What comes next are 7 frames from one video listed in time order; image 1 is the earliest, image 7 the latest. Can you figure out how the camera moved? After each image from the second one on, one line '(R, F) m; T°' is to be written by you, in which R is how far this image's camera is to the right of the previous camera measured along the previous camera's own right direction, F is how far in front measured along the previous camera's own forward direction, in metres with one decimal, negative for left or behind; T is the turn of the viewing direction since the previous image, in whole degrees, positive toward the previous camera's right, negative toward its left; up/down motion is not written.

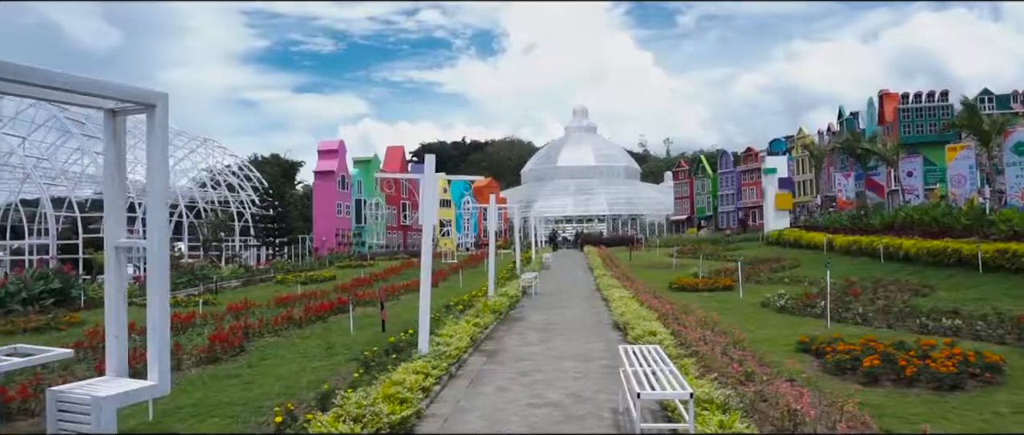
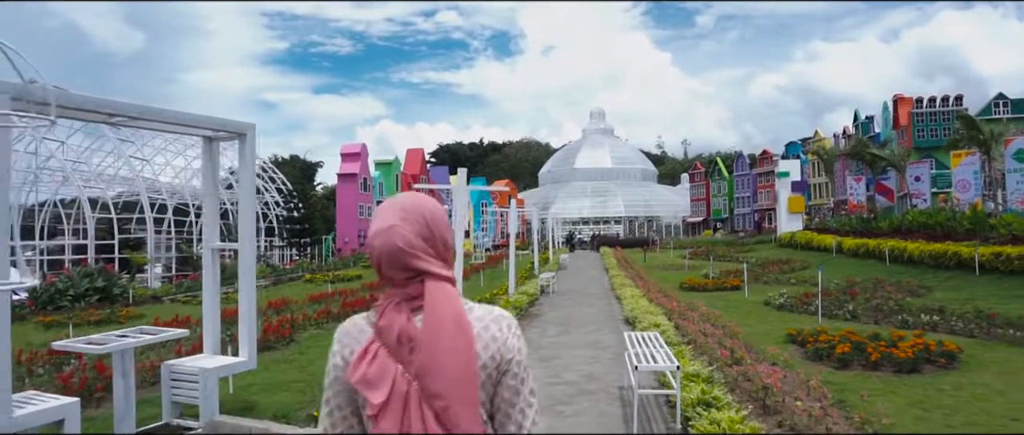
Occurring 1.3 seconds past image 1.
(-0.1, -1.2) m; -1°
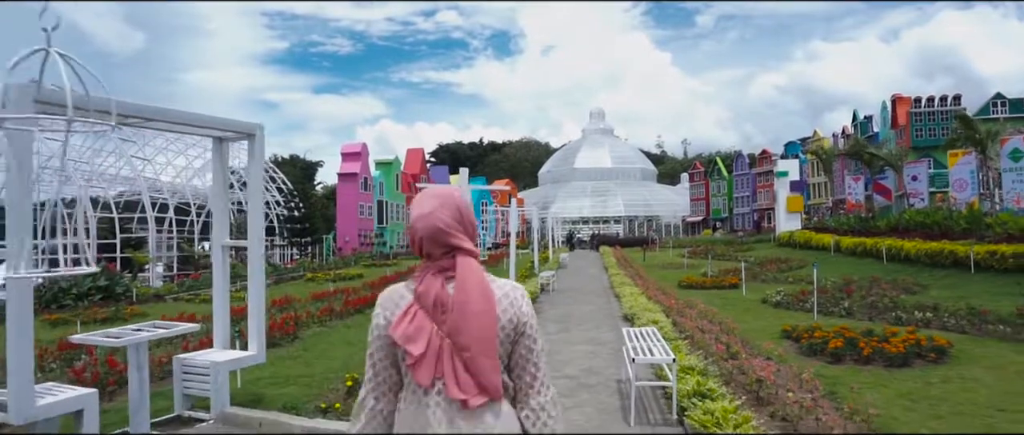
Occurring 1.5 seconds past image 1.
(0.0, -0.2) m; 0°
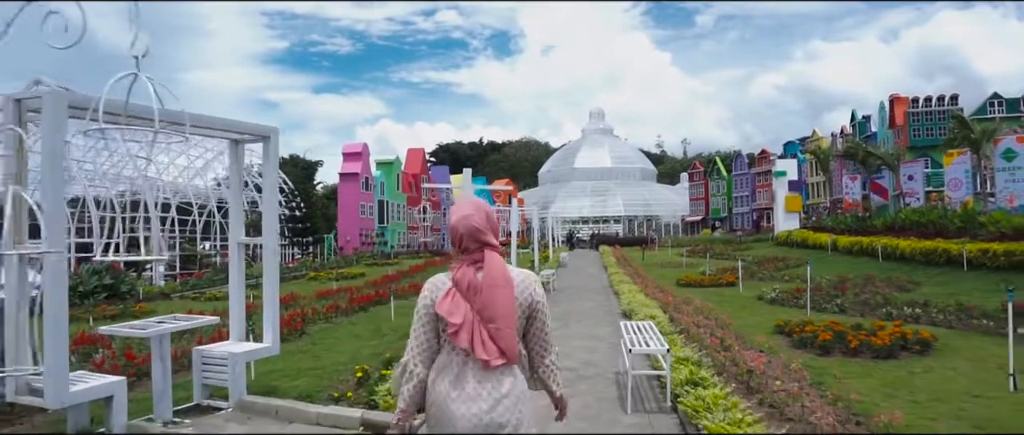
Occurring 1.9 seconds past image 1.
(0.0, -0.3) m; 0°
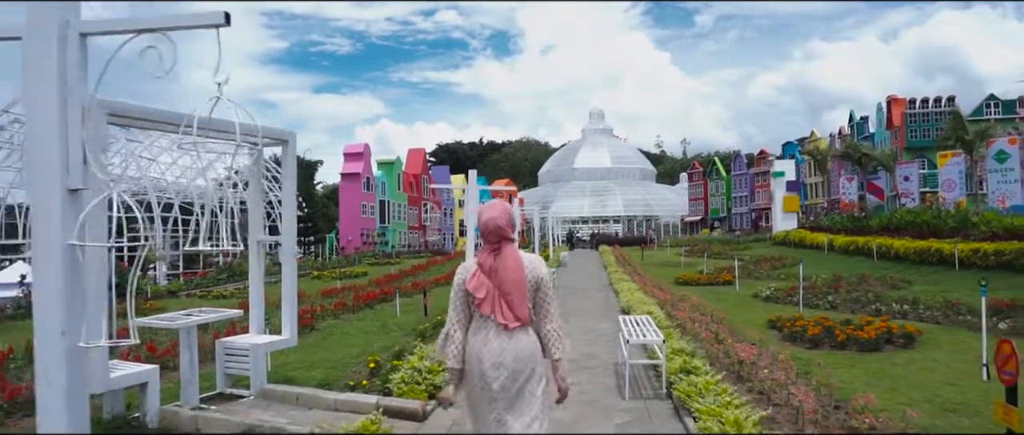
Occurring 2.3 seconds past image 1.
(-0.1, -0.4) m; 0°
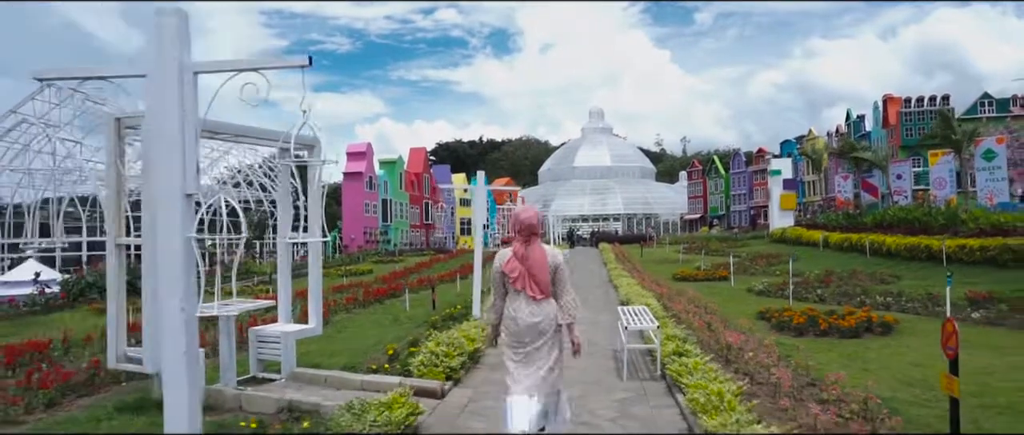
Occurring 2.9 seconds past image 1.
(-0.1, -0.7) m; 0°
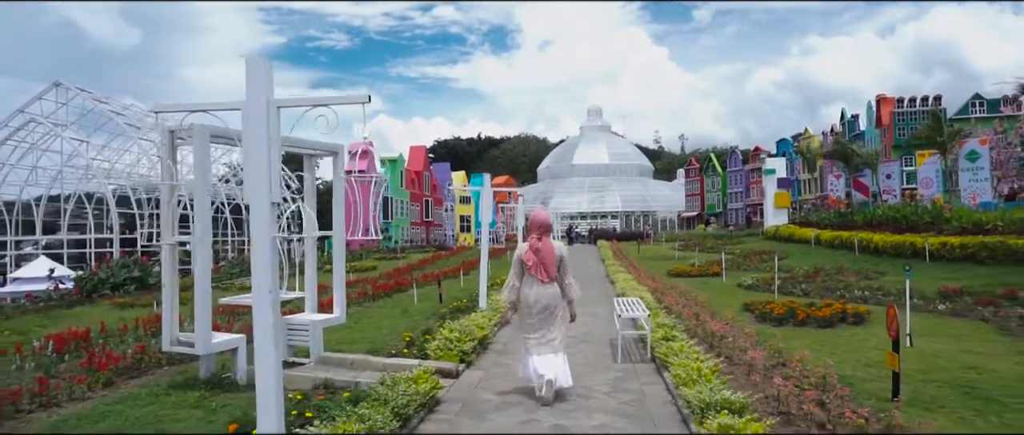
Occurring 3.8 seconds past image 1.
(-0.1, -0.9) m; 0°
